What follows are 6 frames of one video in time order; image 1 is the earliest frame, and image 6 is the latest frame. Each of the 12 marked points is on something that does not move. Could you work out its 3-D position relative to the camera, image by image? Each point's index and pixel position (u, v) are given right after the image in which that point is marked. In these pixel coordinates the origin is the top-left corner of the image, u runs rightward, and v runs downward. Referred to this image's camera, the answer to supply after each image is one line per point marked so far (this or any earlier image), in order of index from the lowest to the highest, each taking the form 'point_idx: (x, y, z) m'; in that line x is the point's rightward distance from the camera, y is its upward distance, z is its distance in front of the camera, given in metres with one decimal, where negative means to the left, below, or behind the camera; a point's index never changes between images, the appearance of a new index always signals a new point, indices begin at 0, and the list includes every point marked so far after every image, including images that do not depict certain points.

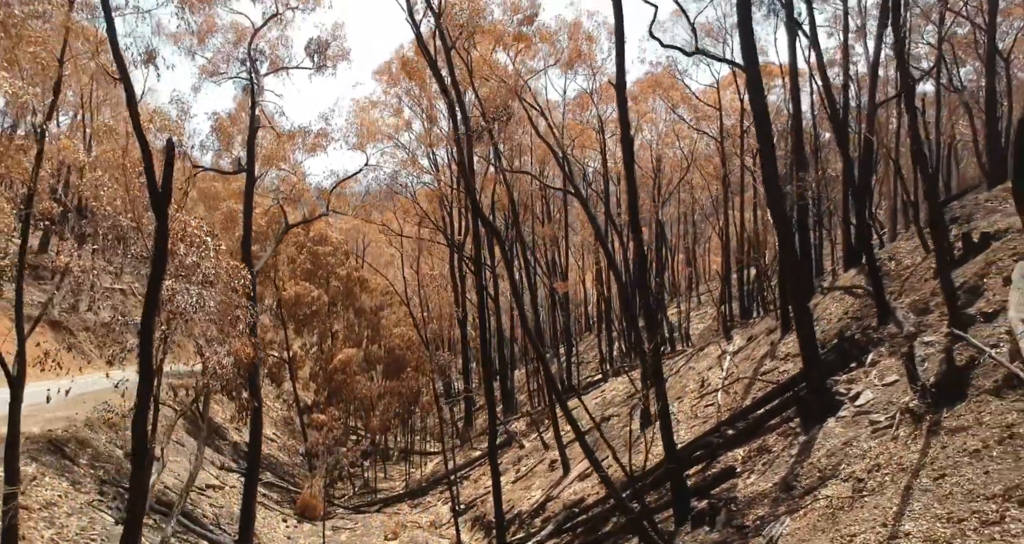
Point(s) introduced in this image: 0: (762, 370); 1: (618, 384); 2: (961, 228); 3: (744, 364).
0: (+3.3, -1.3, +10.5) m
1: (+2.2, -2.4, +16.6) m
2: (+5.5, +0.5, +9.7) m
3: (+3.4, -1.3, +11.4) m
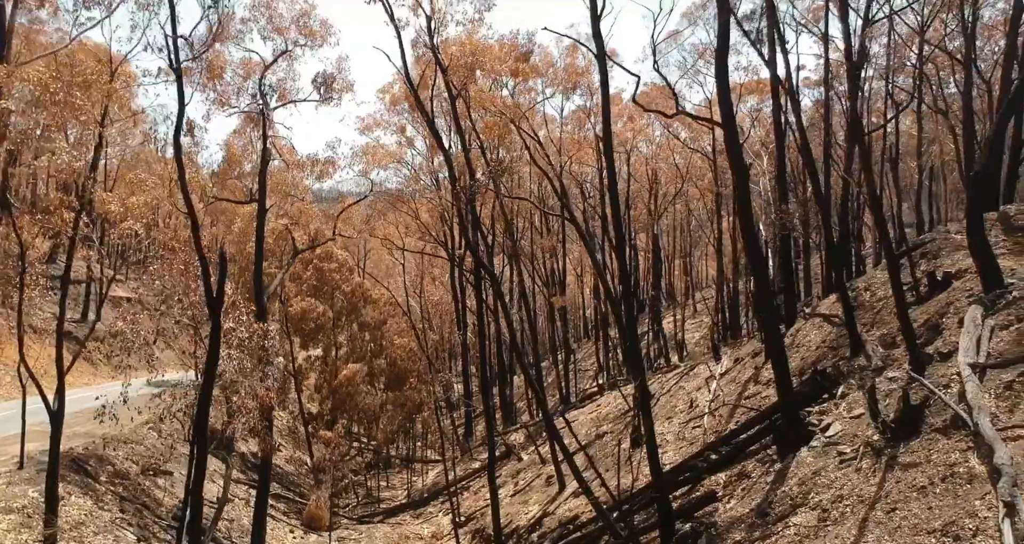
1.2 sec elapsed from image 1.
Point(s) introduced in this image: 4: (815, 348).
0: (+3.3, -1.7, +11.1) m
1: (+2.2, -2.8, +17.2) m
2: (+5.5, +0.1, +10.4) m
3: (+3.3, -1.8, +12.1) m
4: (+4.2, -1.1, +10.9) m
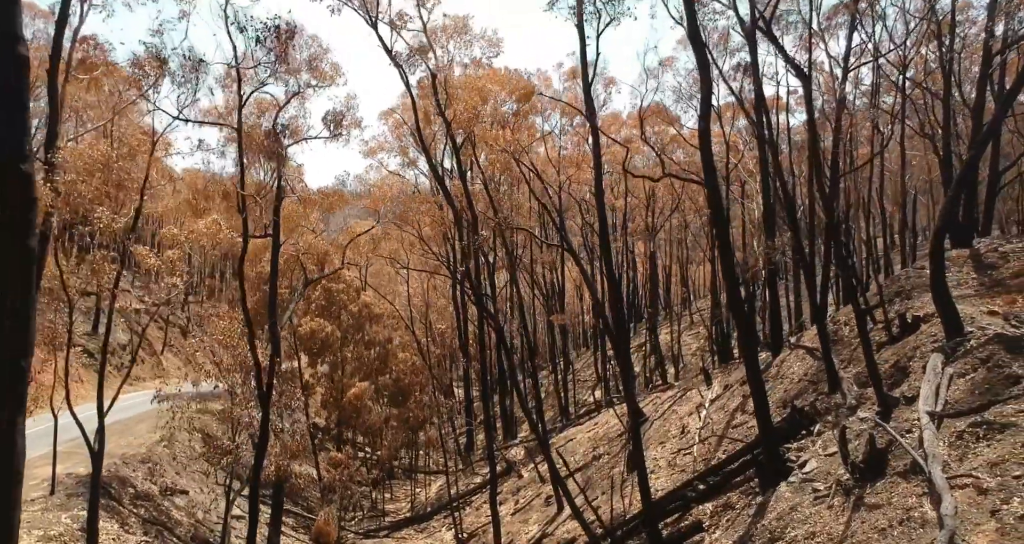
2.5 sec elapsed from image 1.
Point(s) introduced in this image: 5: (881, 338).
0: (+3.3, -2.3, +11.8) m
1: (+2.2, -3.3, +18.0) m
2: (+5.5, -0.5, +11.1) m
3: (+3.3, -2.3, +12.8) m
4: (+4.2, -1.6, +11.7) m
5: (+5.0, -0.9, +10.8) m
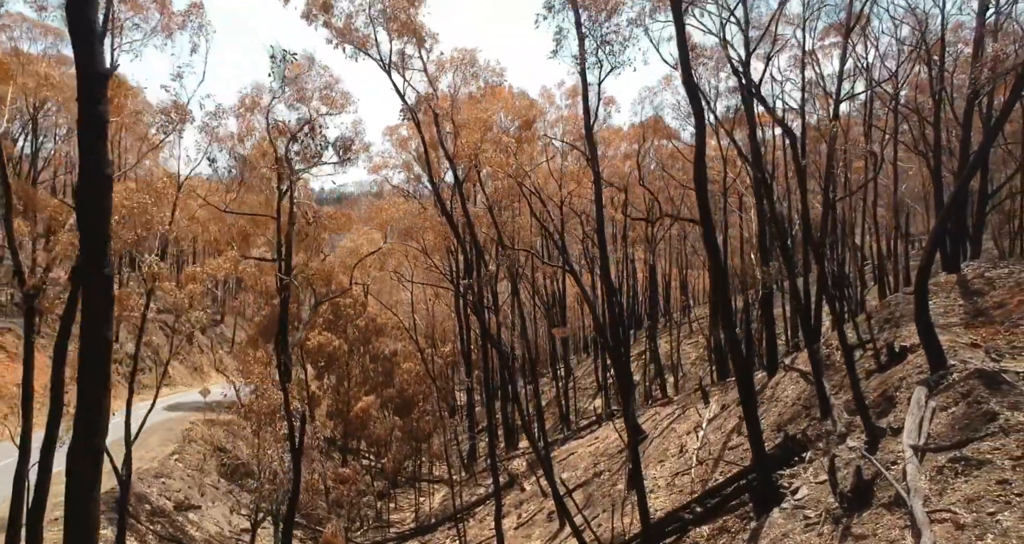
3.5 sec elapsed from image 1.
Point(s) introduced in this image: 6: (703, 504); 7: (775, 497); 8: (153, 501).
0: (+3.4, -2.7, +12.3) m
1: (+2.3, -3.8, +18.4) m
2: (+5.5, -0.9, +11.6) m
3: (+3.4, -2.7, +13.3) m
4: (+4.3, -2.0, +12.1) m
5: (+5.1, -1.3, +11.2) m
6: (+2.6, -3.1, +10.7) m
7: (+3.2, -2.7, +9.6) m
8: (-6.8, -4.3, +15.0) m
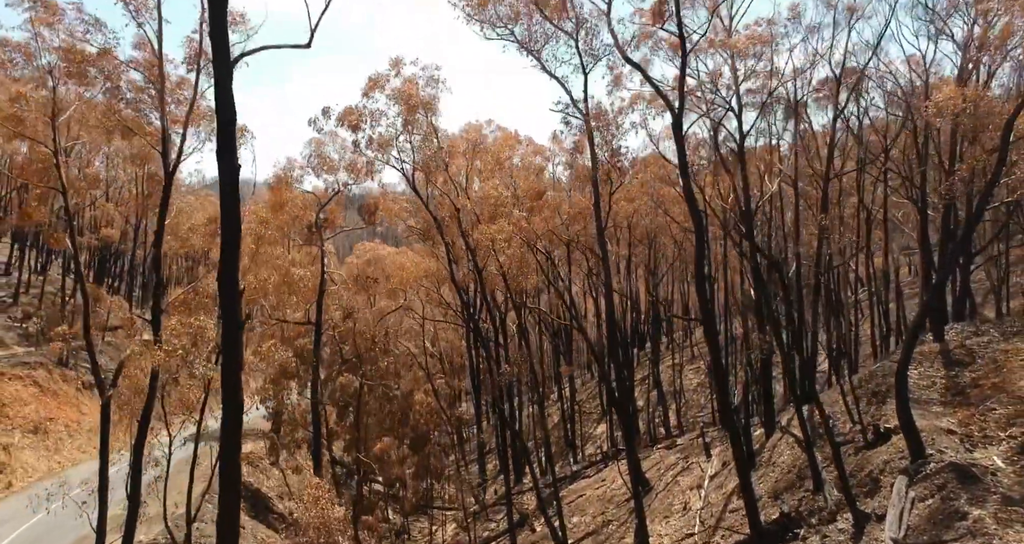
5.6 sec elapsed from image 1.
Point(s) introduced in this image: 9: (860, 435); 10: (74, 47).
0: (+3.7, -4.0, +13.4) m
1: (+2.6, -5.0, +19.5) m
2: (+5.8, -2.2, +12.6) m
3: (+3.7, -4.0, +14.3) m
4: (+4.6, -3.3, +13.2) m
5: (+5.4, -2.6, +12.3) m
6: (+2.9, -4.4, +11.7) m
7: (+3.5, -4.0, +10.7) m
8: (-6.5, -5.6, +16.1) m
9: (+5.4, -2.5, +12.3) m
10: (-7.8, +3.9, +14.1) m
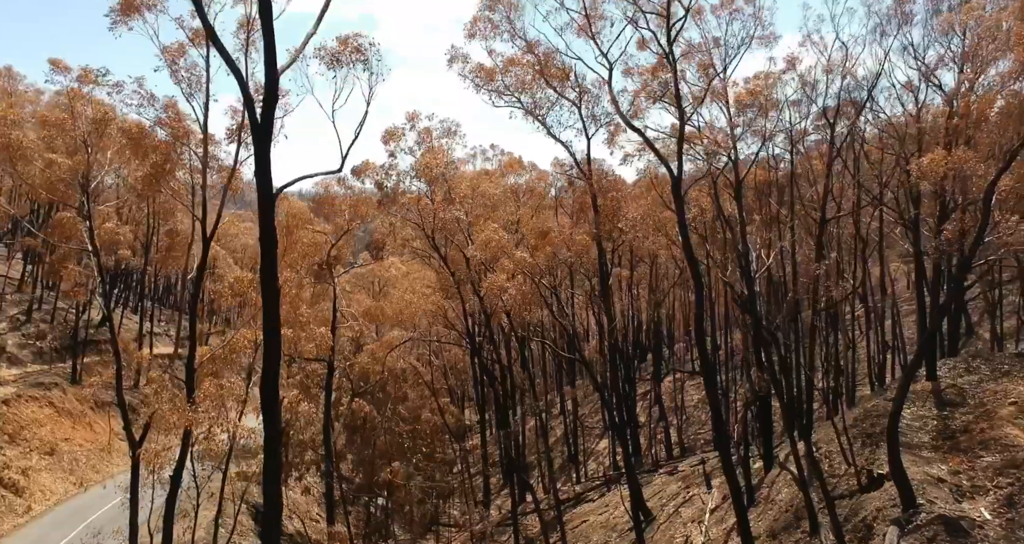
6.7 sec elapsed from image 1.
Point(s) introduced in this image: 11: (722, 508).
0: (+3.8, -4.8, +13.9) m
1: (+2.7, -5.8, +20.0) m
2: (+6.0, -3.0, +13.1) m
3: (+3.8, -4.8, +14.9) m
4: (+4.7, -4.1, +13.7) m
5: (+5.5, -3.5, +12.8) m
6: (+3.0, -5.2, +12.2) m
7: (+3.6, -4.8, +11.2) m
8: (-6.4, -6.4, +16.6) m
9: (+5.6, -3.3, +12.8) m
10: (-7.6, +3.2, +14.6) m
11: (+4.1, -4.7, +15.6) m
